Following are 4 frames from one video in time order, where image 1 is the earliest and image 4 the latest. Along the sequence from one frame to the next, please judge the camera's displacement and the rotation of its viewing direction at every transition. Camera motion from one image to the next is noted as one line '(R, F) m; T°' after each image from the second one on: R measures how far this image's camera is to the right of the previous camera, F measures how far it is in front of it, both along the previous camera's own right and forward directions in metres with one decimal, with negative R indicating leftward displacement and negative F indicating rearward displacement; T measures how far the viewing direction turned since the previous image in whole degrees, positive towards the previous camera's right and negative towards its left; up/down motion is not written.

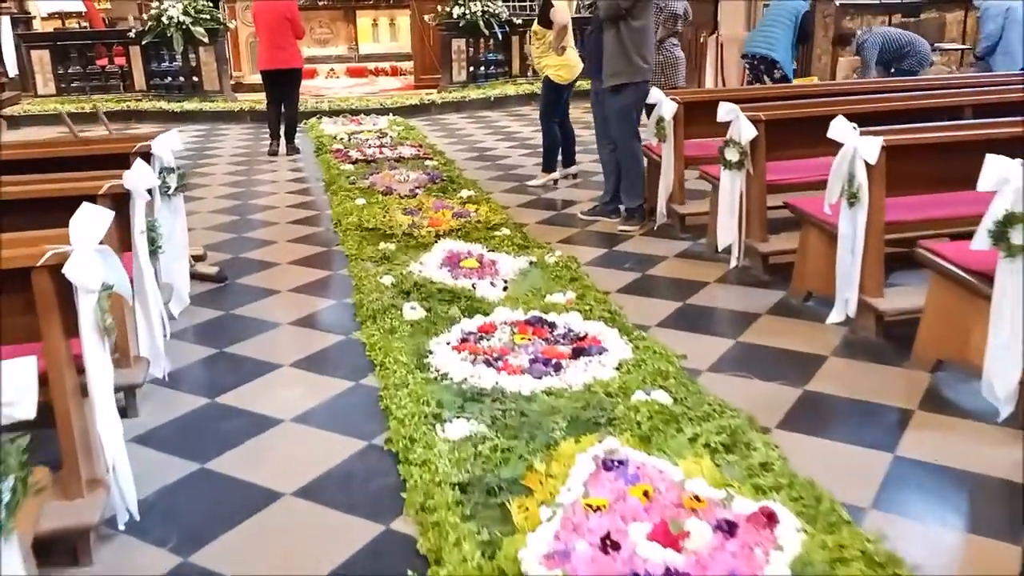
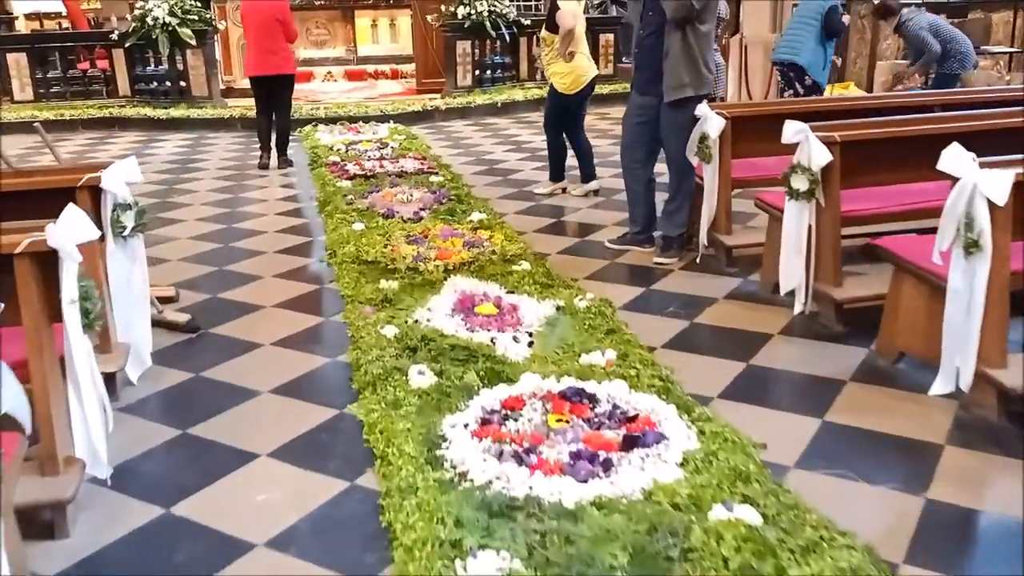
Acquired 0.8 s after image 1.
(-0.1, +0.7) m; 0°
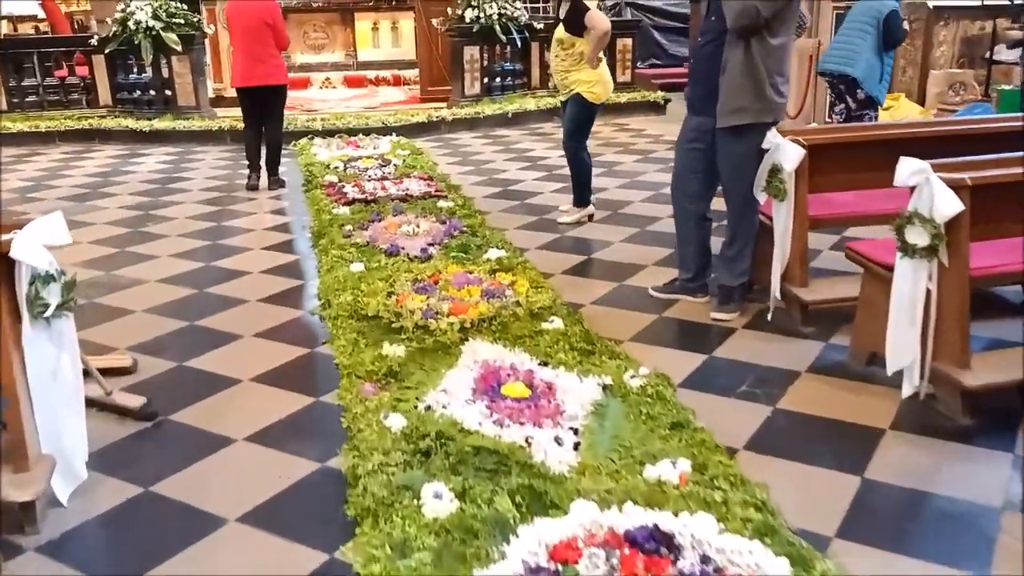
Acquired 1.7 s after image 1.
(-0.1, +0.8) m; 0°
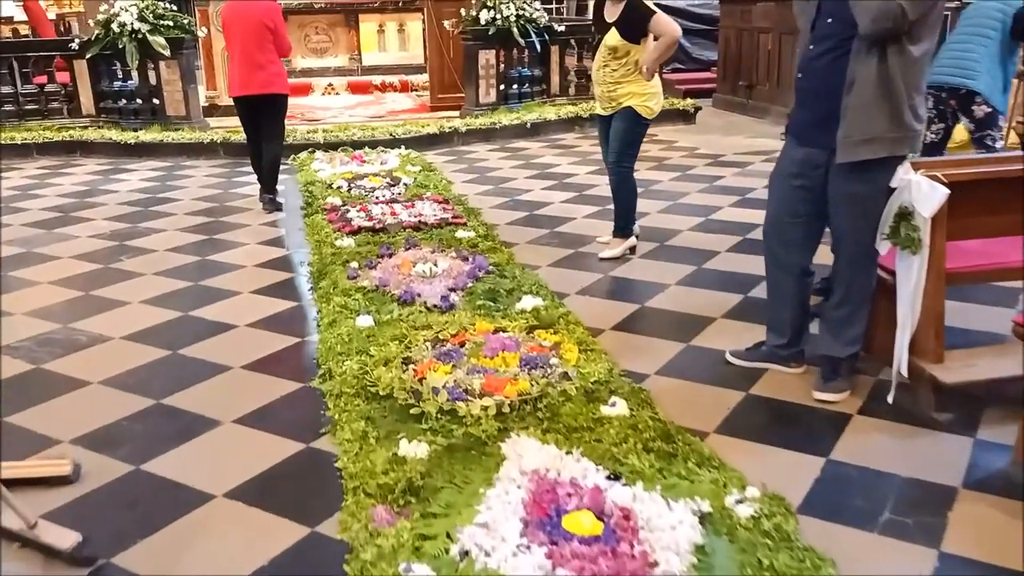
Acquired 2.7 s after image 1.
(-0.2, +0.8) m; 0°
